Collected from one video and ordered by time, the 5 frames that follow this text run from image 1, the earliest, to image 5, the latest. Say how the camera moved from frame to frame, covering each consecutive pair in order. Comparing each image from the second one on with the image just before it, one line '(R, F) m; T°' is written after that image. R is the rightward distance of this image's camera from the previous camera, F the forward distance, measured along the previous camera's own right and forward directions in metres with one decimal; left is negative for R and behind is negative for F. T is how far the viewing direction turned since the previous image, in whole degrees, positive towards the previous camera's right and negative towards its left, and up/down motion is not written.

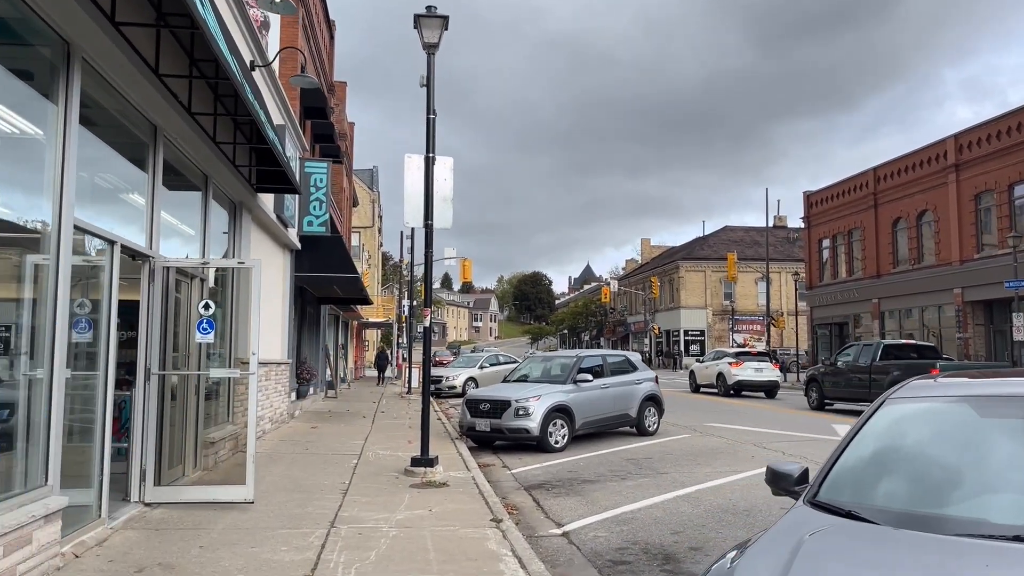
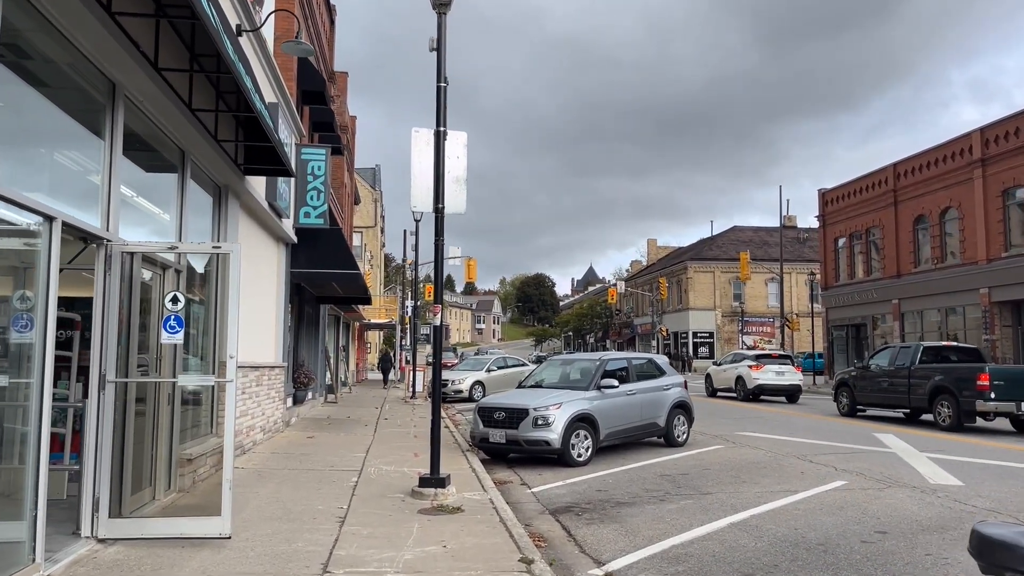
(-0.2, +1.3) m; 0°
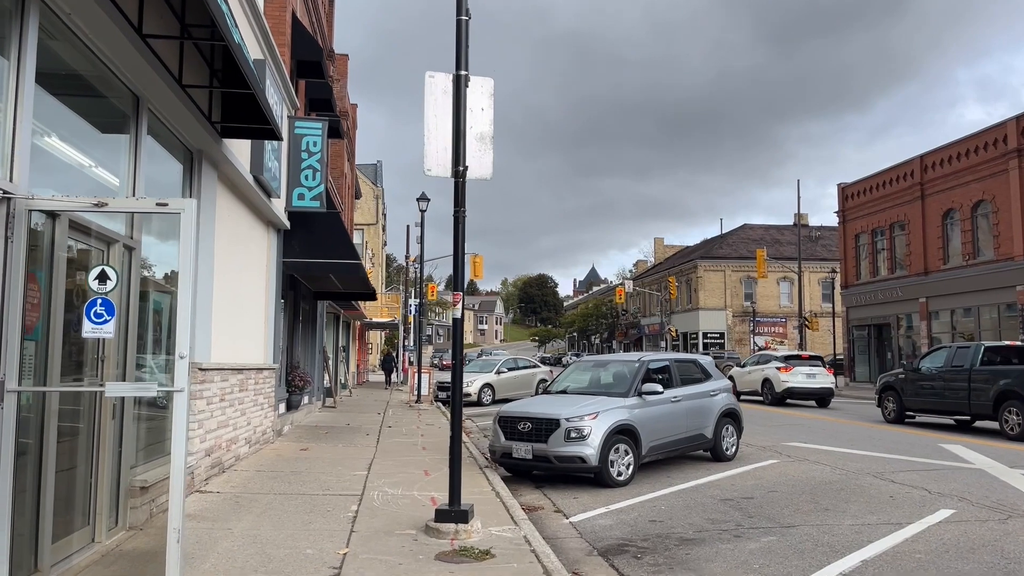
(-0.3, +1.7) m; 0°
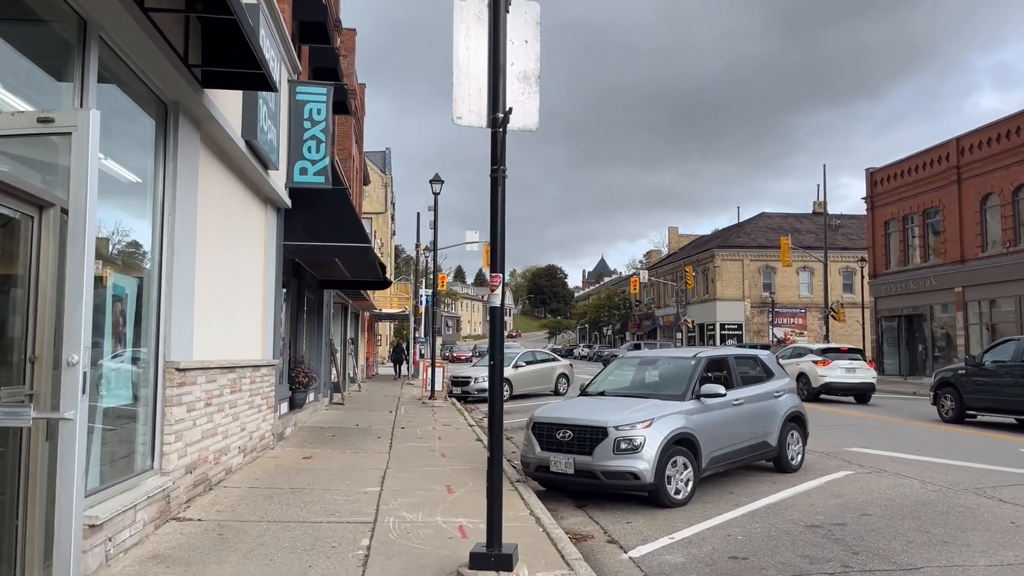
(-0.3, +1.5) m; -1°
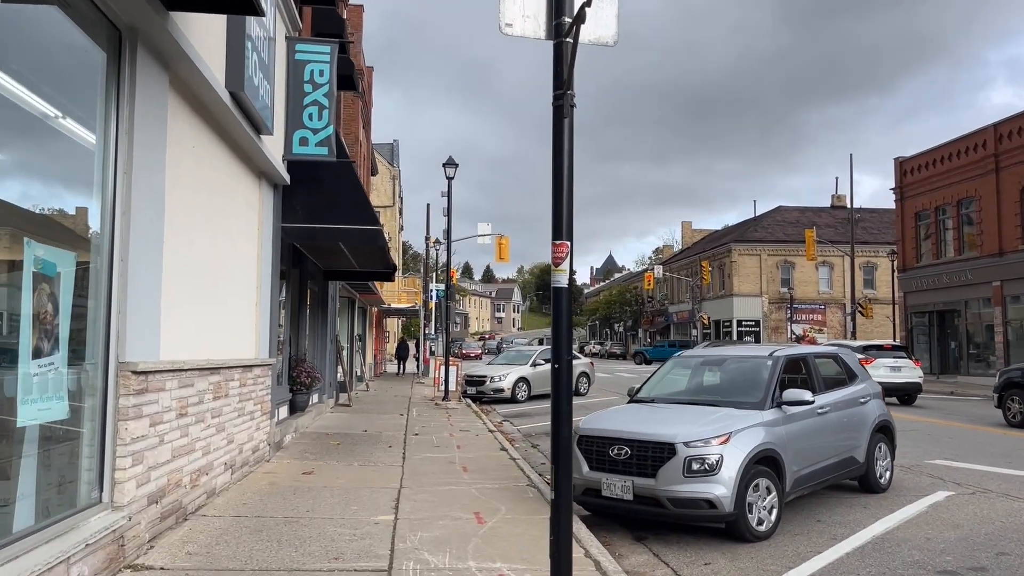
(-0.3, +1.5) m; 0°
